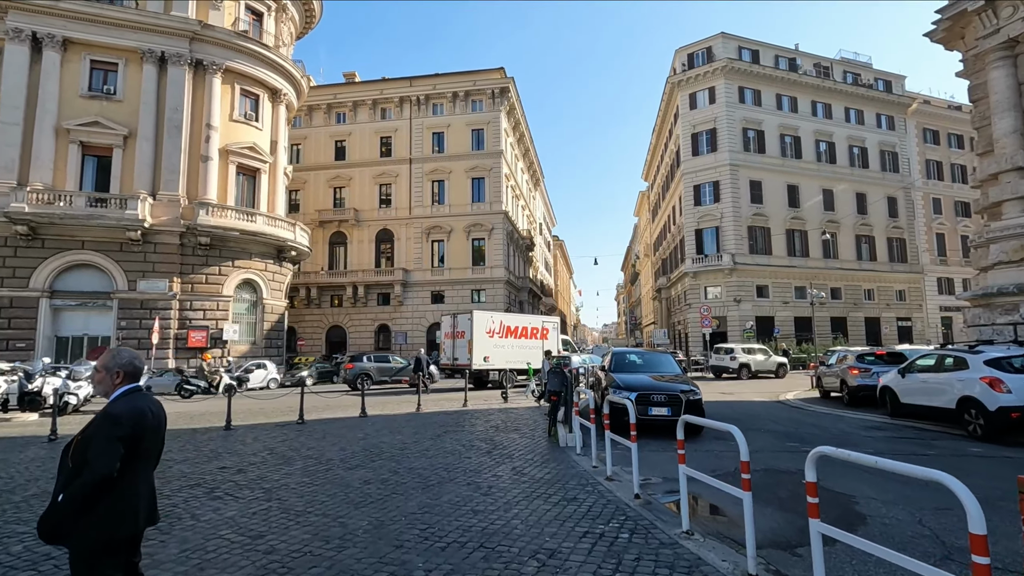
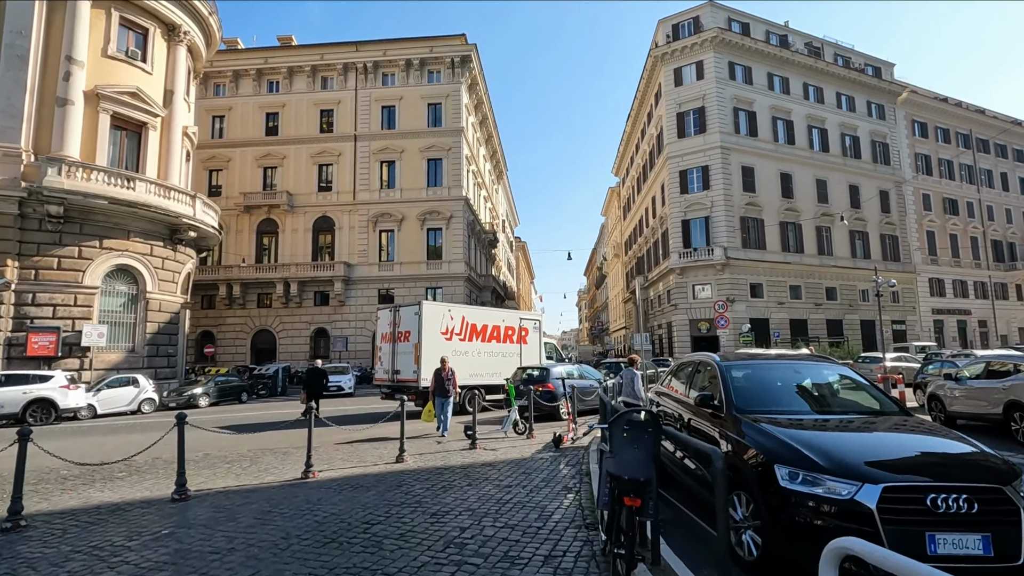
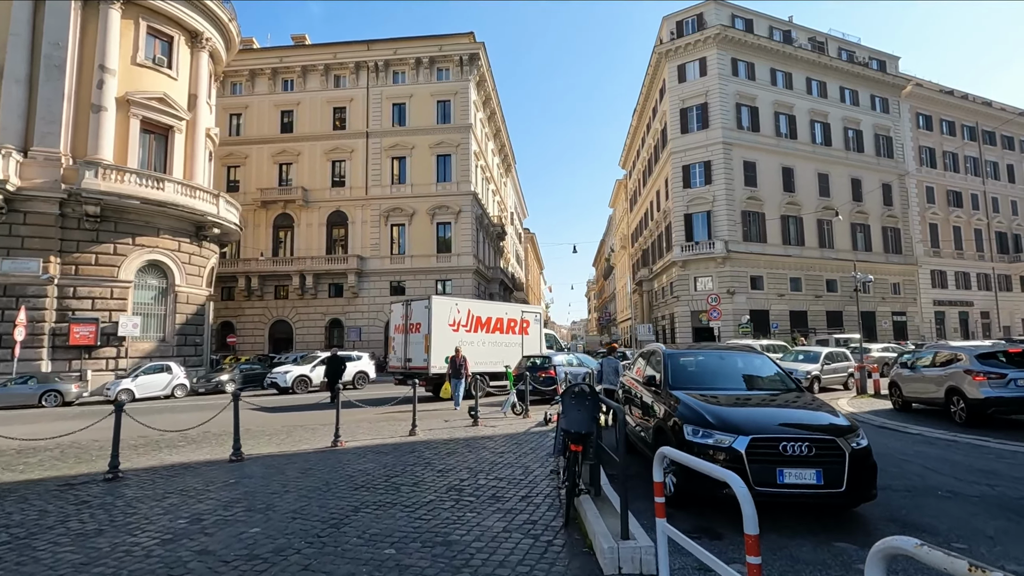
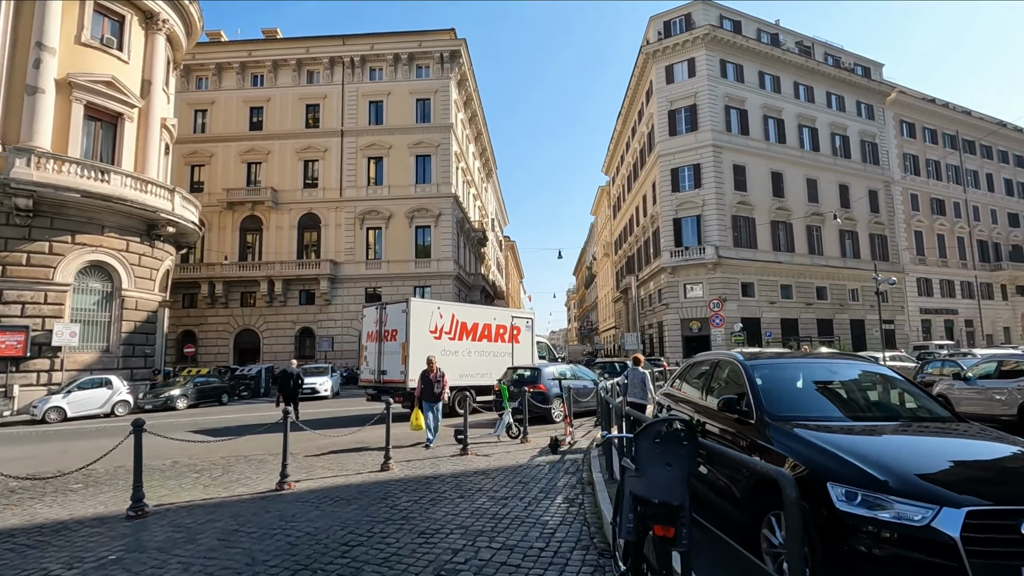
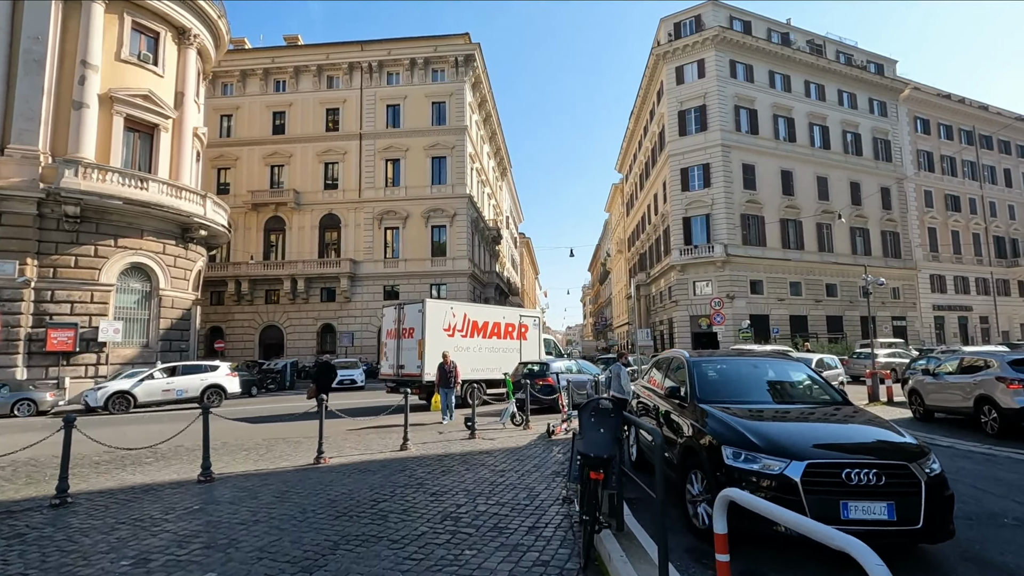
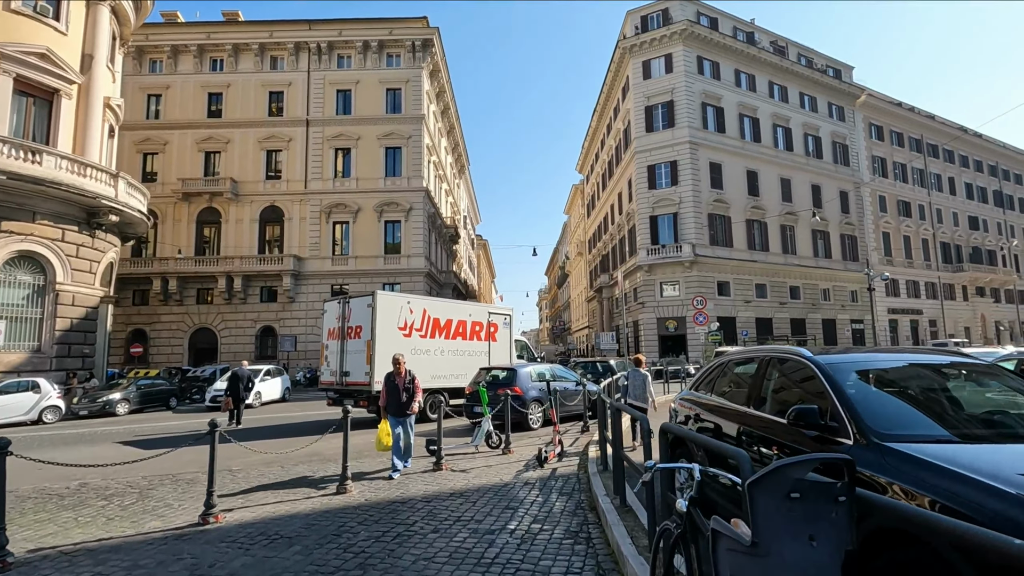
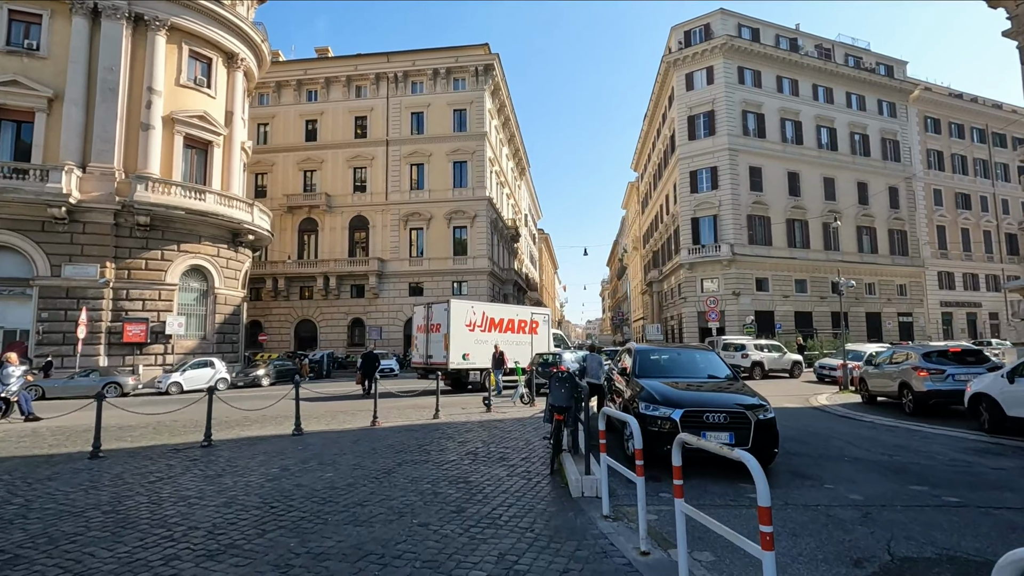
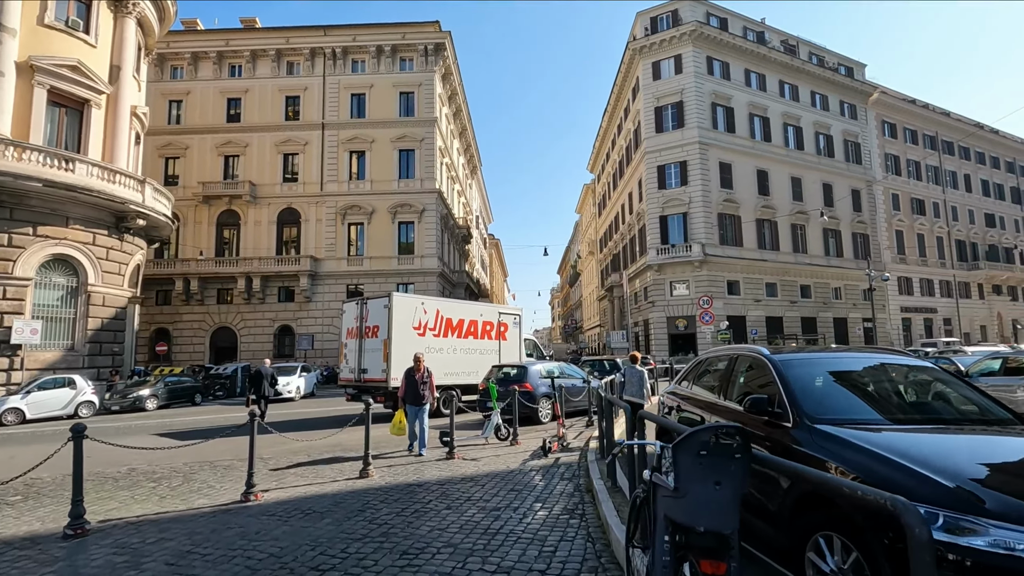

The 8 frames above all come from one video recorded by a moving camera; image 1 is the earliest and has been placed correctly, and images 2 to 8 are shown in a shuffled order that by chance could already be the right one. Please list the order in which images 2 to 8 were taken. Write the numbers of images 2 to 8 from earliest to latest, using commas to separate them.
7, 3, 5, 2, 4, 8, 6
